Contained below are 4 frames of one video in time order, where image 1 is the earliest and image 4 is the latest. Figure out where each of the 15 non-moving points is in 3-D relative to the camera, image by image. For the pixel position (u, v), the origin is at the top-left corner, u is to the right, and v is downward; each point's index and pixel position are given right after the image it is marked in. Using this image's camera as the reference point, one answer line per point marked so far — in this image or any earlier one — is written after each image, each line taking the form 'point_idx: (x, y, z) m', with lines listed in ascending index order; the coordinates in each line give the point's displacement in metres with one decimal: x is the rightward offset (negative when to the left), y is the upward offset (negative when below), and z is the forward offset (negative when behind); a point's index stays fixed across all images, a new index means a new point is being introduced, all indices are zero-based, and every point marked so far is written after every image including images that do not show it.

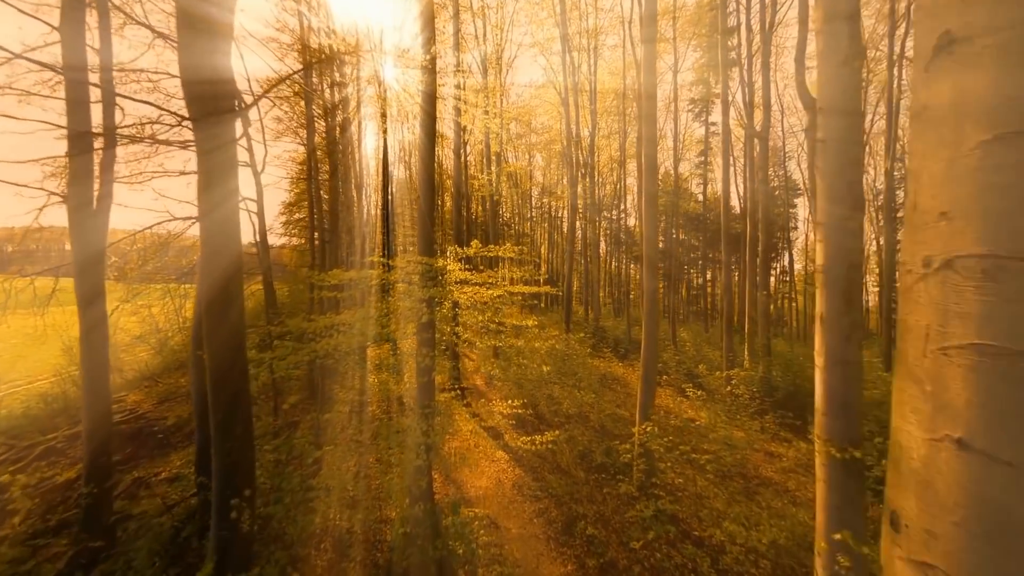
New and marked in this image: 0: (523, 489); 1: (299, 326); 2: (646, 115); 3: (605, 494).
0: (+0.2, -2.8, +5.8) m
1: (-2.6, -0.5, +5.1) m
2: (+1.9, +2.5, +6.0) m
3: (+1.2, -2.7, +5.4) m
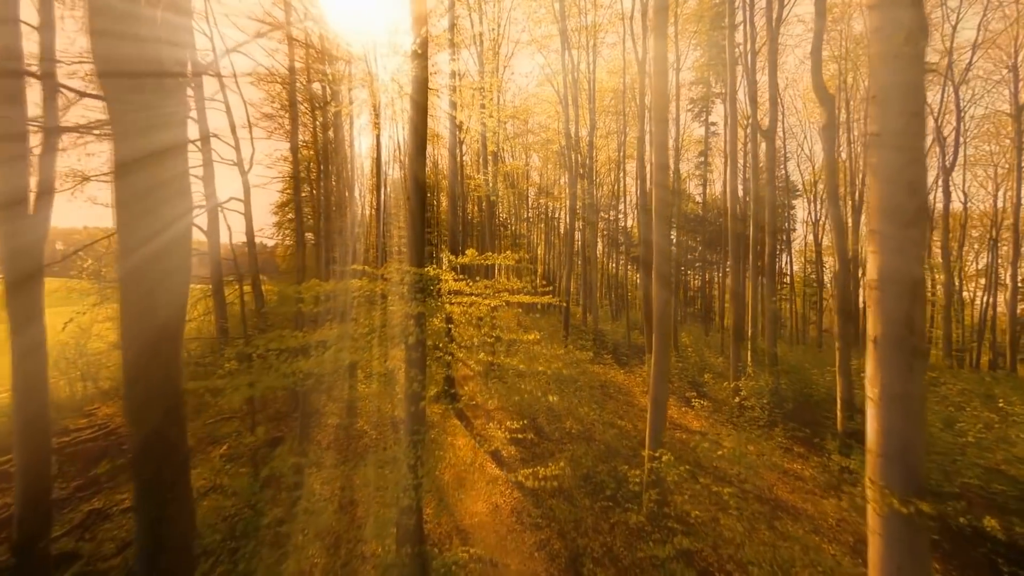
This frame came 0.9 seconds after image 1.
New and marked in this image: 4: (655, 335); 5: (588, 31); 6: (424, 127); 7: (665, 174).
0: (+0.1, -2.9, +5.4) m
1: (-2.6, -0.6, +4.6) m
2: (+1.9, +2.4, +5.6) m
3: (+1.2, -2.8, +4.9) m
4: (+1.8, -0.6, +5.3) m
5: (+3.2, +10.8, +17.5) m
6: (-1.5, +2.7, +6.9) m
7: (+2.1, +1.5, +5.5) m
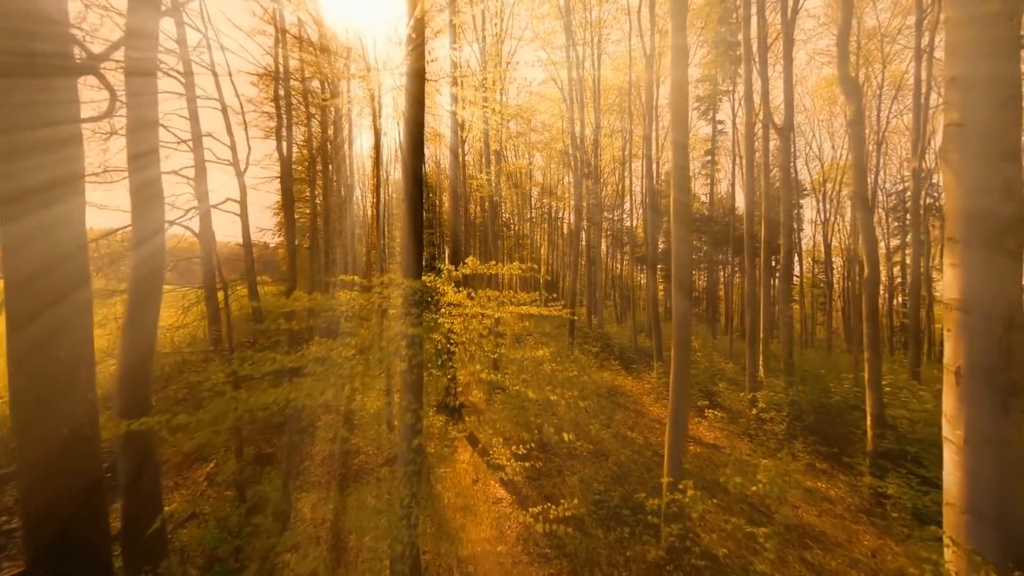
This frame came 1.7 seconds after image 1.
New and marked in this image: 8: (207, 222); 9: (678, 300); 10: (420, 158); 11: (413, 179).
0: (+0.2, -3.1, +4.9) m
1: (-2.6, -0.7, +4.2) m
2: (+2.0, +2.3, +5.1) m
3: (+1.3, -2.9, +4.5) m
4: (+1.9, -0.7, +4.8) m
5: (+3.3, +10.7, +17.1) m
6: (-1.4, +2.6, +6.5) m
7: (+2.1, +1.4, +5.1) m
8: (-7.2, +1.6, +9.7) m
9: (+2.0, -0.1, +4.9) m
10: (-1.4, +2.0, +6.2) m
11: (-1.4, +1.6, +6.1) m
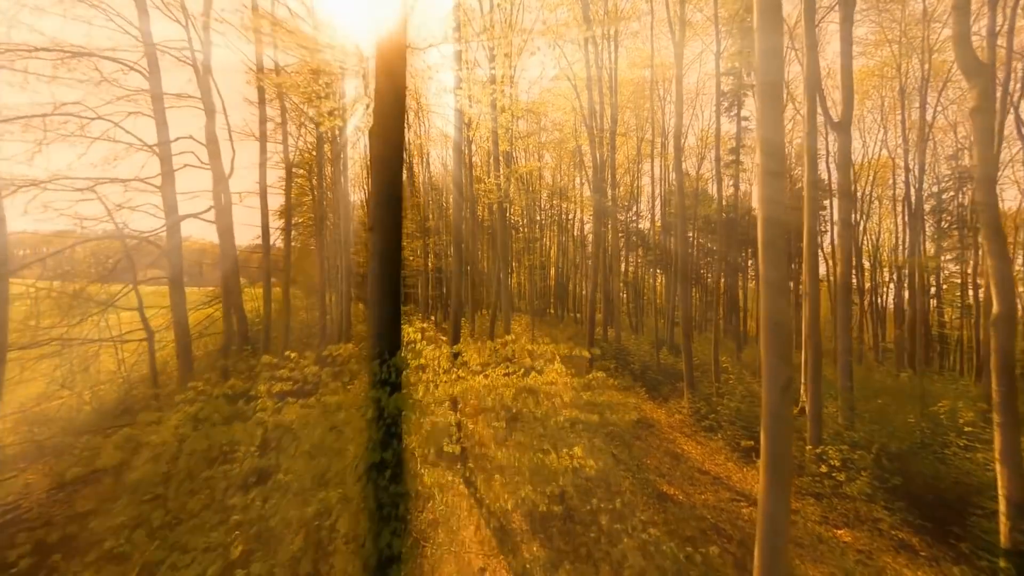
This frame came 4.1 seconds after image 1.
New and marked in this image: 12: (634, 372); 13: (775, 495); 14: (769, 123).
0: (+0.4, -3.5, +3.5) m
1: (-2.4, -1.2, +2.8) m
2: (+2.2, +1.8, +3.7) m
3: (+1.4, -3.4, +3.1) m
4: (+2.0, -1.2, +3.4) m
5: (+3.7, +10.3, +15.6) m
6: (-1.2, +2.1, +5.2) m
7: (+2.3, +0.9, +3.7) m
8: (-6.9, +1.1, +8.5) m
9: (+2.2, -0.6, +3.5) m
10: (-1.2, +1.5, +4.9) m
11: (-1.2, +1.1, +4.8) m
12: (+4.1, -2.8, +13.7) m
13: (+2.1, -1.3, +3.2) m
14: (+2.2, +1.5, +3.7) m
